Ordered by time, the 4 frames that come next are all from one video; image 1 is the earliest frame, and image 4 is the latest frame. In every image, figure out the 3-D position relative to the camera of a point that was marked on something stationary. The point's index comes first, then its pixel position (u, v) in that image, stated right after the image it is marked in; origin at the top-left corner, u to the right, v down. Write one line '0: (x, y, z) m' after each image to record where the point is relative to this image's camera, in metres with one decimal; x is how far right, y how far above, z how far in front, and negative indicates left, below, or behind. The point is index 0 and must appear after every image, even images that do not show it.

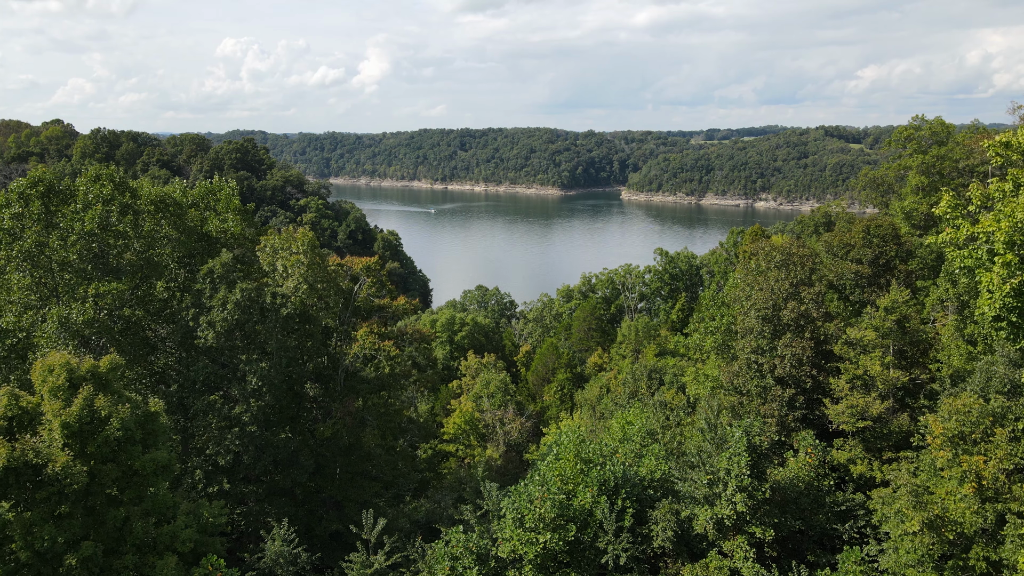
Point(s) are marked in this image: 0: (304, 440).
0: (-2.8, -2.1, +12.5) m
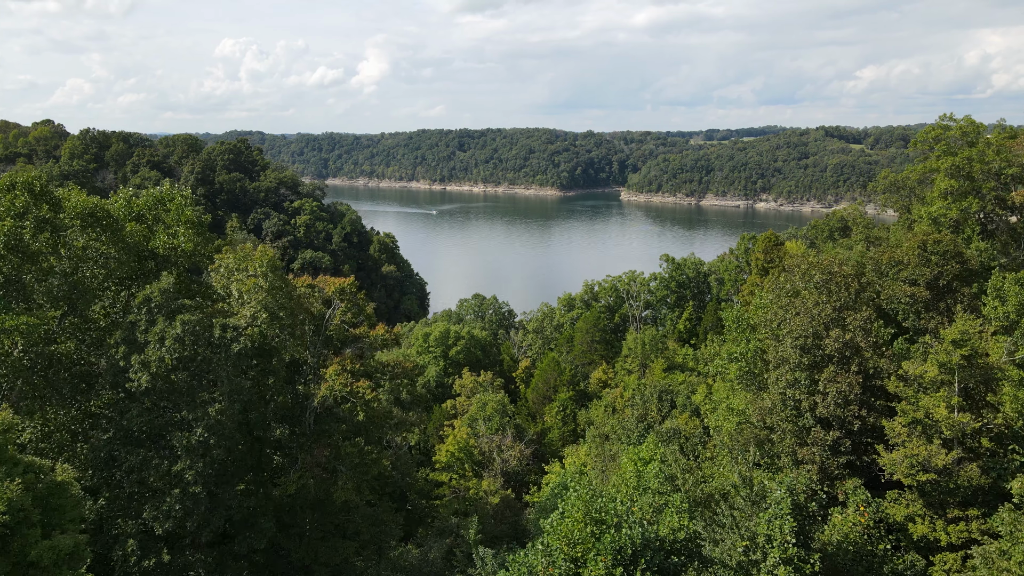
0: (-2.8, -2.4, +10.6) m
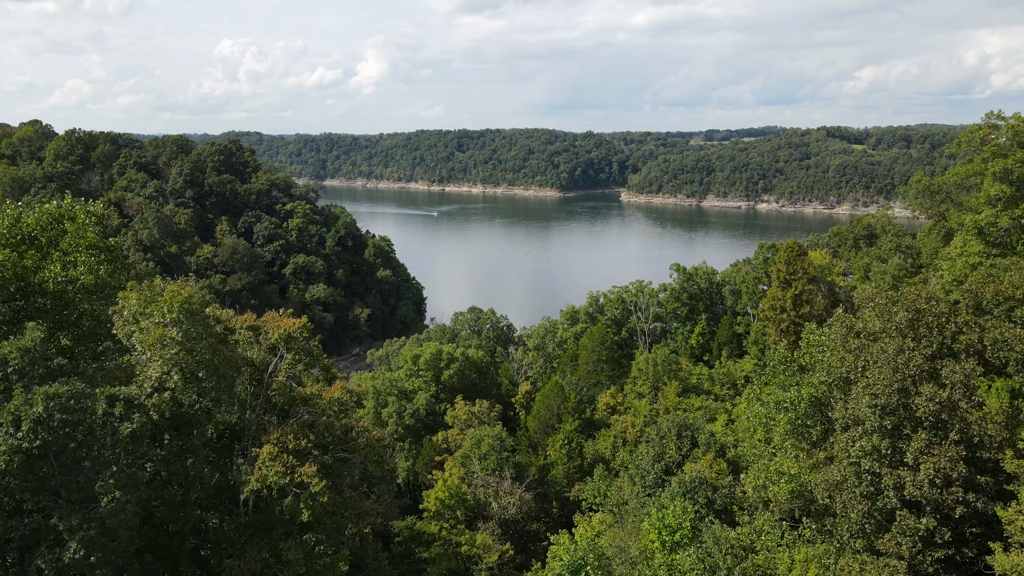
0: (-2.9, -2.8, +7.9) m
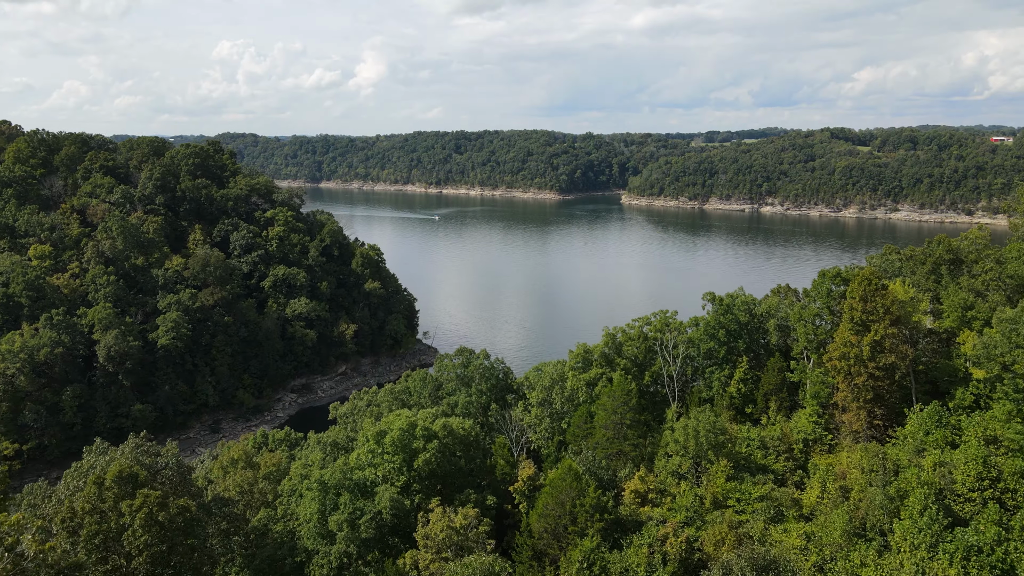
0: (-2.9, -3.9, +1.6) m
